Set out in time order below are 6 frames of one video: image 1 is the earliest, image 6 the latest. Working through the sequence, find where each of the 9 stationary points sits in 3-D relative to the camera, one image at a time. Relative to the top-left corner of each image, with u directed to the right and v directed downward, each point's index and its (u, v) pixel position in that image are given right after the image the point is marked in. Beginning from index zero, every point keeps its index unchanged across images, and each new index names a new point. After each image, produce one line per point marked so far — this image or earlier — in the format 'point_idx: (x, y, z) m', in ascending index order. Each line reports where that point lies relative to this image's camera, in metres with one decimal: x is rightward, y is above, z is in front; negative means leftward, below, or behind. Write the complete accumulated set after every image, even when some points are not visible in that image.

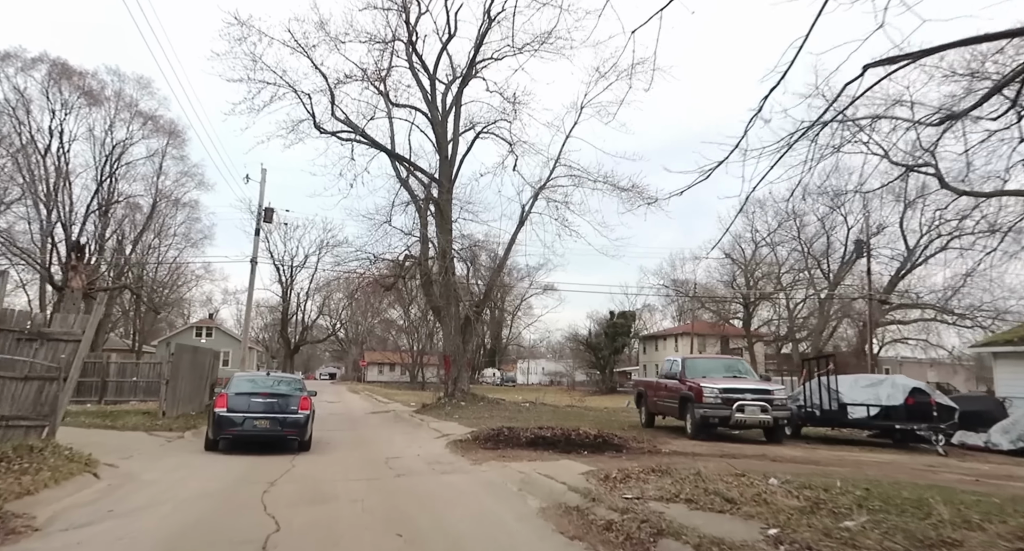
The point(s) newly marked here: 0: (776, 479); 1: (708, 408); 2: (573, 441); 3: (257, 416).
0: (+2.5, -1.9, +6.4) m
1: (+3.7, -2.5, +12.8) m
2: (+1.0, -2.8, +11.4) m
3: (-4.6, -2.5, +12.0) m
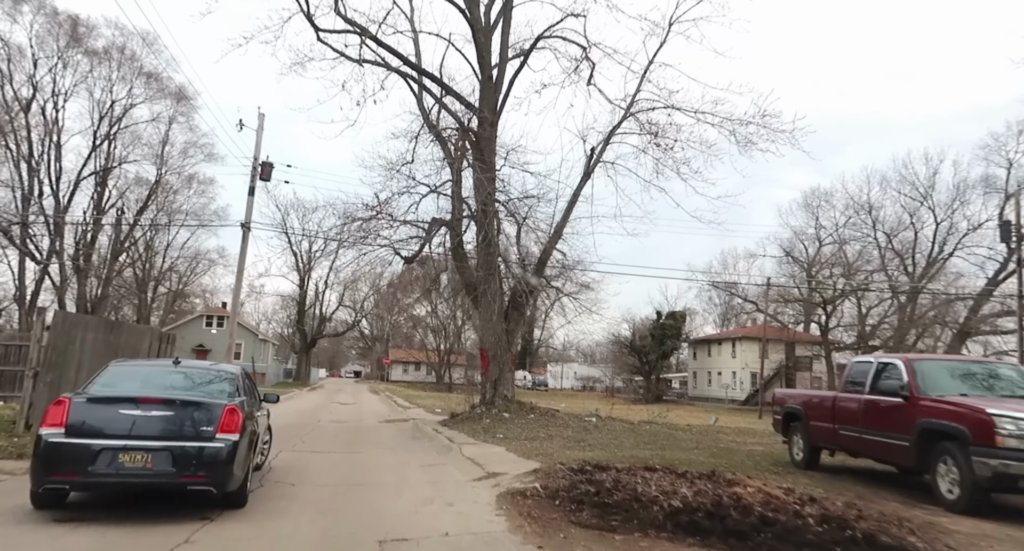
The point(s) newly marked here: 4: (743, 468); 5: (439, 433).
0: (+3.4, -1.1, +0.2) m
1: (+4.9, -1.8, +6.5) m
2: (+2.1, -2.0, +5.3) m
3: (-3.5, -1.6, +6.1) m
4: (+3.6, -3.0, +10.5) m
5: (-1.7, -3.6, +15.3) m
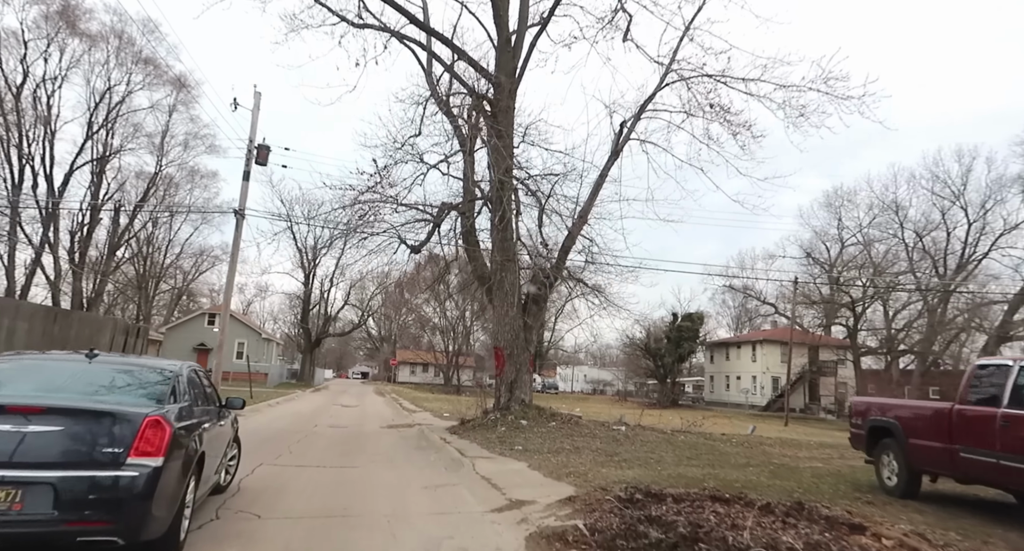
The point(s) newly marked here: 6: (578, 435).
0: (+3.6, -0.8, -1.8) m
1: (+5.1, -1.5, +4.5) m
2: (+2.4, -1.7, +3.3) m
3: (-3.2, -1.3, +4.2) m
4: (+3.9, -2.7, +8.4) m
5: (-1.3, -3.3, +13.3) m
6: (+1.4, -3.3, +13.8) m
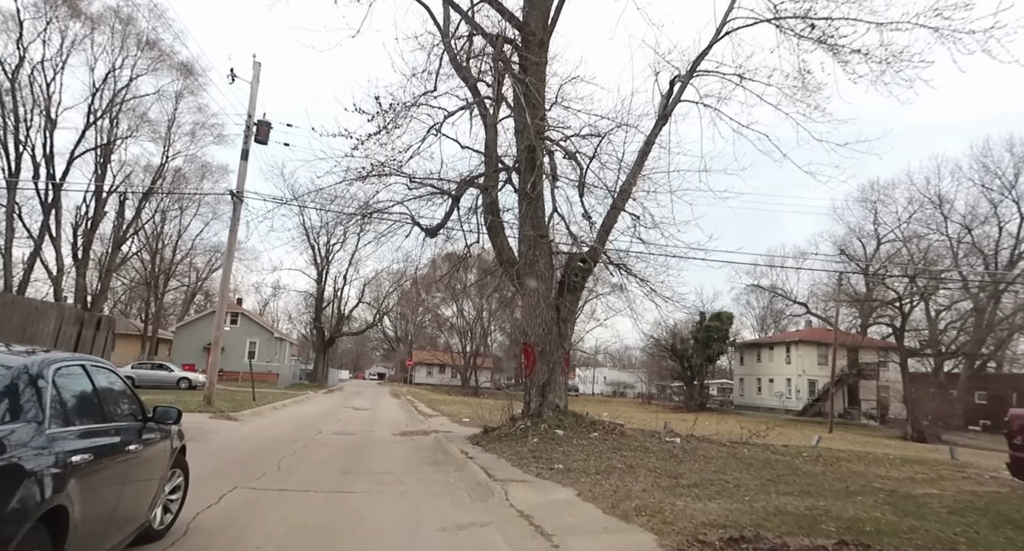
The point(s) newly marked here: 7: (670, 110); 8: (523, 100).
0: (+3.8, -0.5, -4.3) m
1: (+5.5, -1.2, +2.0) m
2: (+2.7, -1.4, +0.9) m
3: (-2.8, -0.9, +1.9) m
4: (+4.4, -2.4, +6.0) m
5: (-0.7, -3.0, +11.0) m
6: (+2.0, -3.0, +11.4) m
7: (+3.3, +3.4, +13.9) m
8: (+0.2, +3.2, +12.6) m
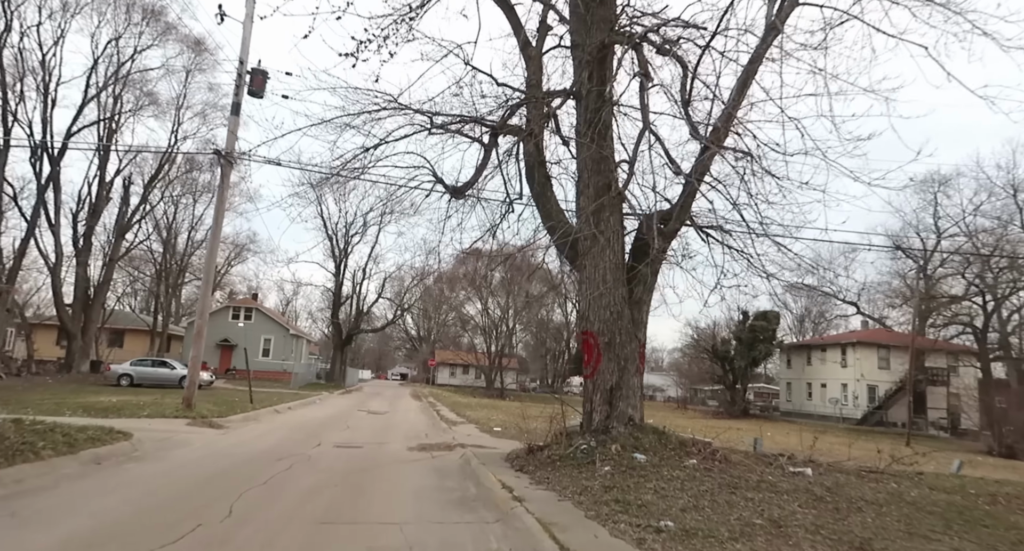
0: (+4.0, +0.1, -8.0) m
1: (+5.9, -0.6, -1.8) m
2: (+3.1, -0.8, -2.8) m
3: (-2.4, -0.3, -1.6) m
4: (+5.0, -1.9, +2.2) m
5: (0.0, -2.4, +7.4) m
6: (+2.7, -2.4, +7.7) m
7: (+4.2, +3.9, +10.2) m
8: (+1.0, +3.8, +9.0) m
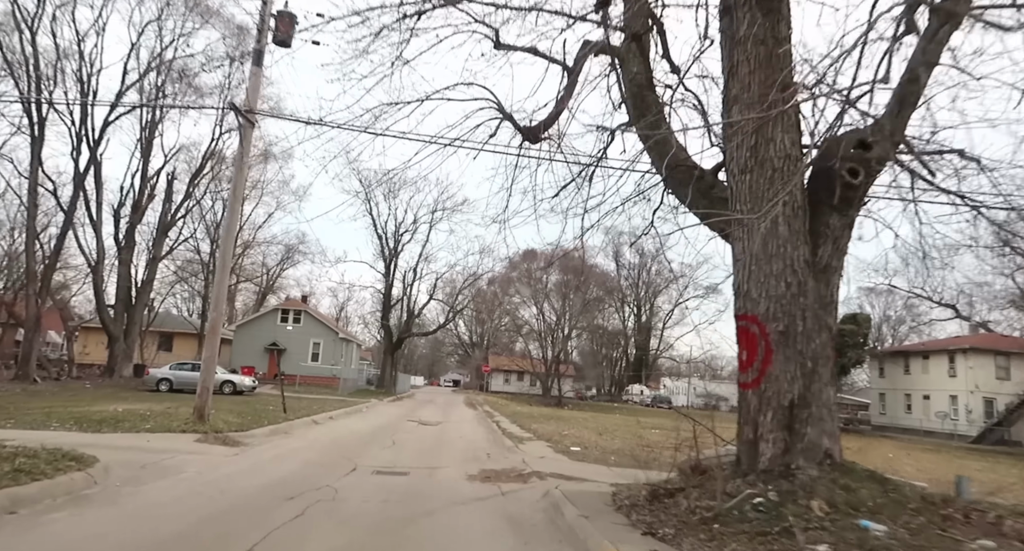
0: (+3.8, +0.7, -11.8) m
1: (+6.2, 0.0, -5.8) m
2: (+3.3, -0.2, -6.5) m
3: (-2.1, +0.2, -4.9) m
4: (+5.5, -1.3, -1.7) m
5: (+1.0, -2.0, +3.8) m
6: (+3.7, -1.9, +4.0) m
7: (+5.3, +4.4, +6.4) m
8: (+2.0, +4.2, +5.4) m
